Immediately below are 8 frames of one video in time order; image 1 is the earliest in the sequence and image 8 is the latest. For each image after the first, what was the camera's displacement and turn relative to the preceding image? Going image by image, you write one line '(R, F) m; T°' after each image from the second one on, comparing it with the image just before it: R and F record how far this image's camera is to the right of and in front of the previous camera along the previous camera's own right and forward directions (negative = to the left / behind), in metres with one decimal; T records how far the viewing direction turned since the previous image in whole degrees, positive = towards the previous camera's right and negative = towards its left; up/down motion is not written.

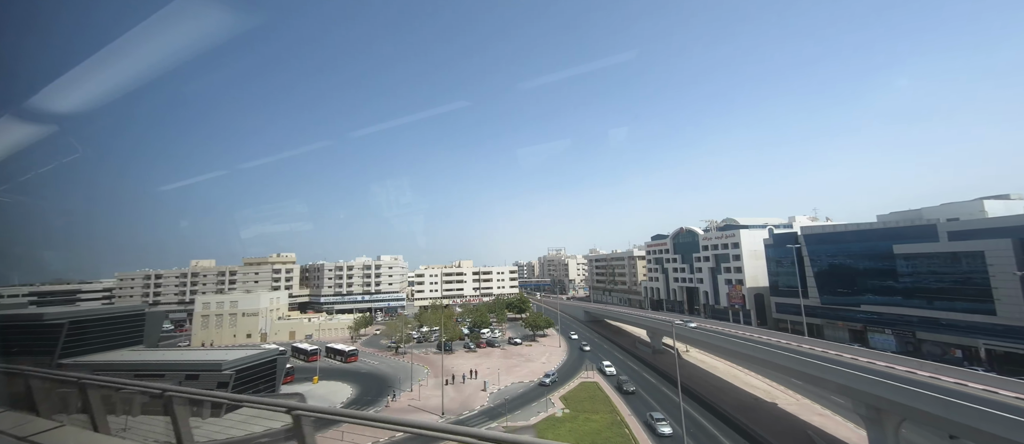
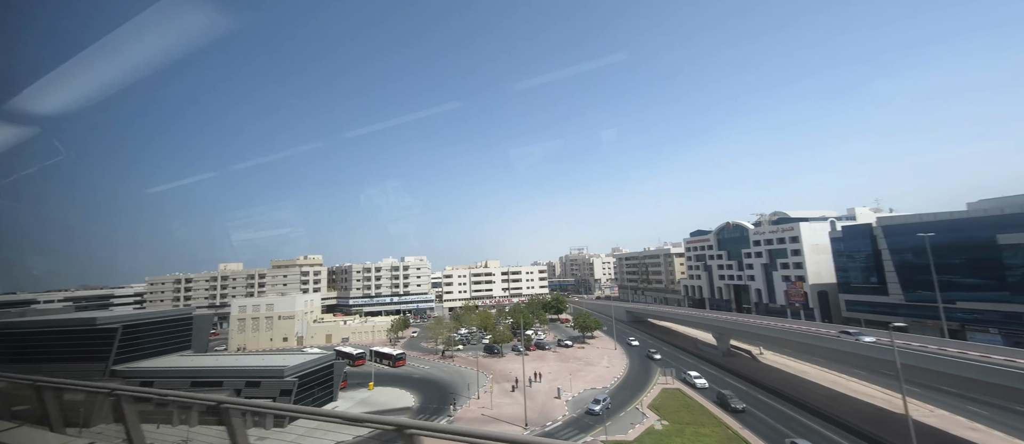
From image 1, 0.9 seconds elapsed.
(-1.5, +0.8) m; -2°
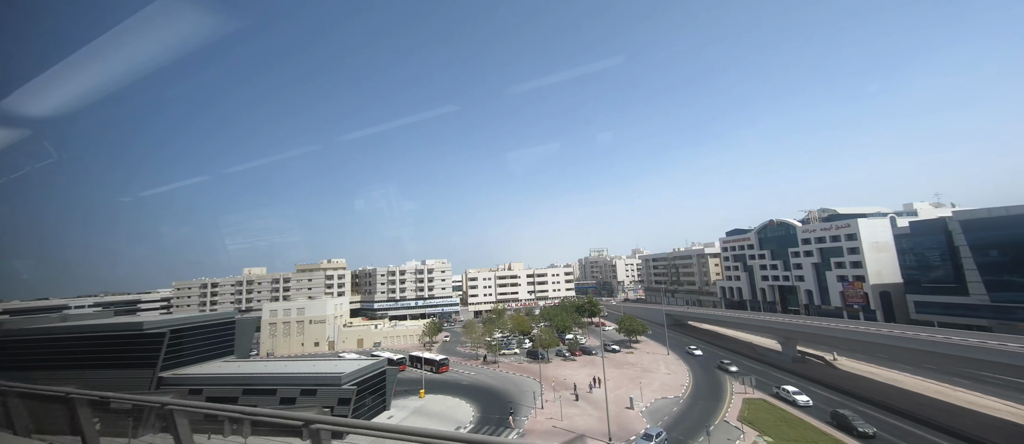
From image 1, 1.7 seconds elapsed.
(-1.2, +0.7) m; -2°
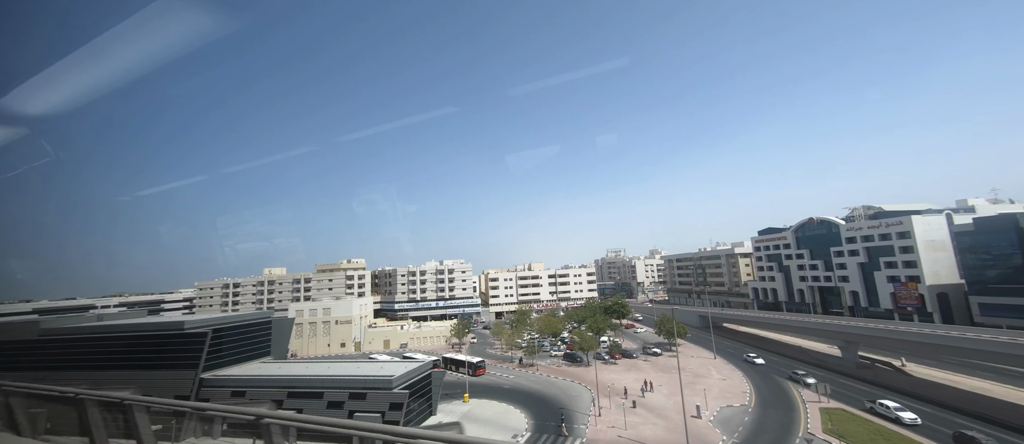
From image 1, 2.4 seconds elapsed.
(-1.0, +0.5) m; -1°
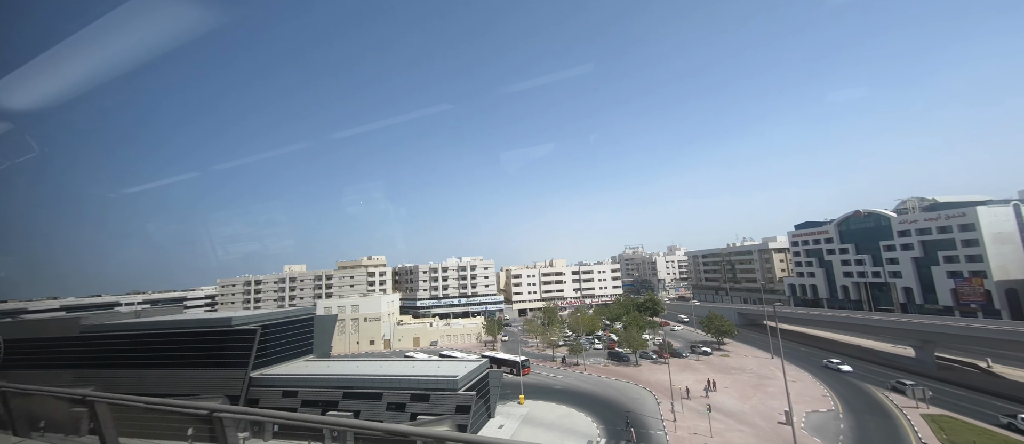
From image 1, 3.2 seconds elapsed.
(-1.1, +0.6) m; -1°
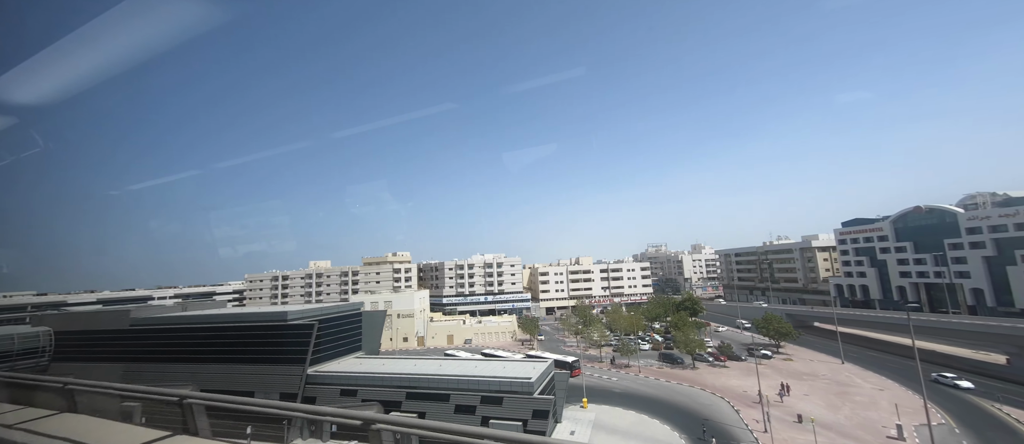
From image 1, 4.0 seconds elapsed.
(-1.1, +0.6) m; -2°
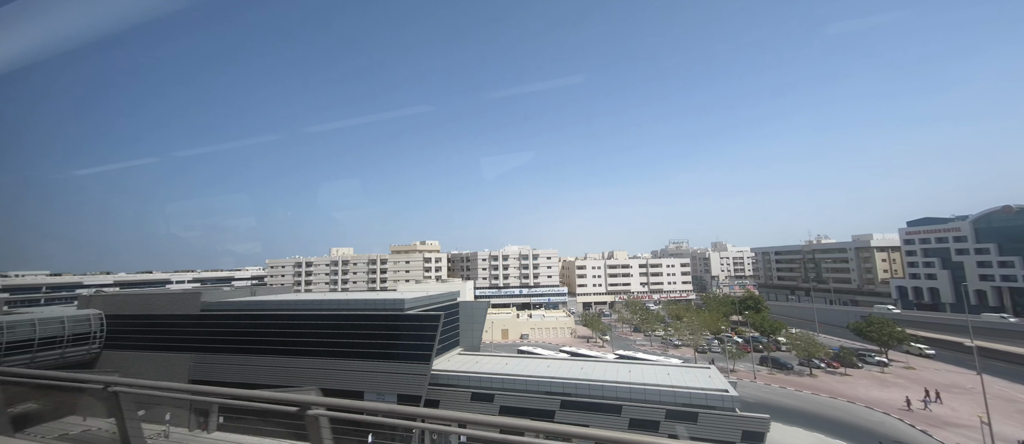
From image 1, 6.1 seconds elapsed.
(-2.7, +1.3) m; 0°
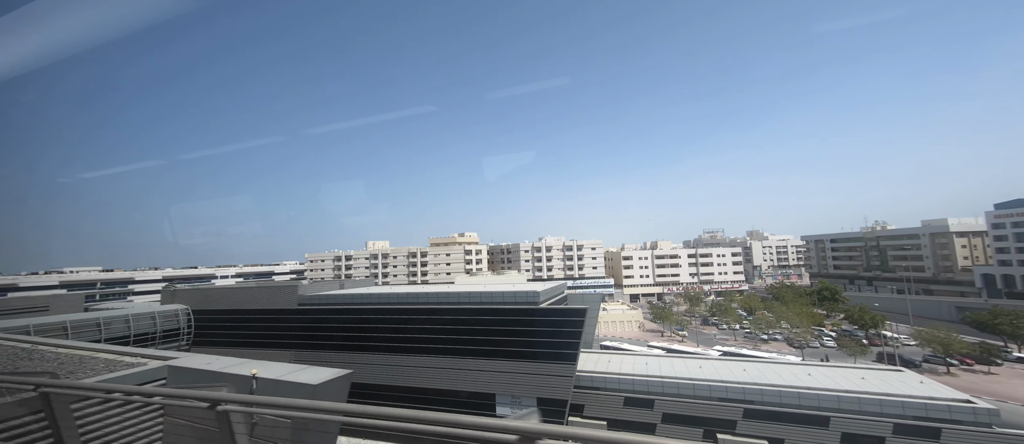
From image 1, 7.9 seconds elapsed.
(-2.0, +0.8) m; -2°
